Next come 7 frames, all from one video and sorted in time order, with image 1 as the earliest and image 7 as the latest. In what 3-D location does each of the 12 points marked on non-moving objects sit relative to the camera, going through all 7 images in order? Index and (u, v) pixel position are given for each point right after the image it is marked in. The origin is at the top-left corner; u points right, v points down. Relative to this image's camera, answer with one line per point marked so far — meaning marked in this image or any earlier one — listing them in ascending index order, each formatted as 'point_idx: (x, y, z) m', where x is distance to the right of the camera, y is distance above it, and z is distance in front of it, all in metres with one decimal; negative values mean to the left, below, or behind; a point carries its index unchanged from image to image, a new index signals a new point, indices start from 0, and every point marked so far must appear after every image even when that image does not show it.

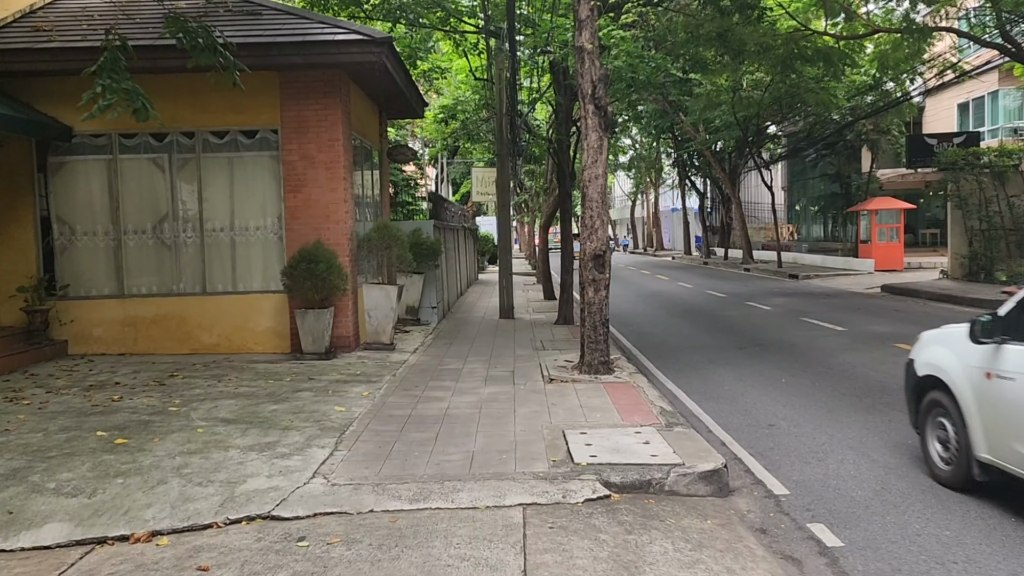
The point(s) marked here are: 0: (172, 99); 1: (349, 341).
0: (-4.5, +2.5, +10.6) m
1: (-2.2, -0.7, +10.7) m
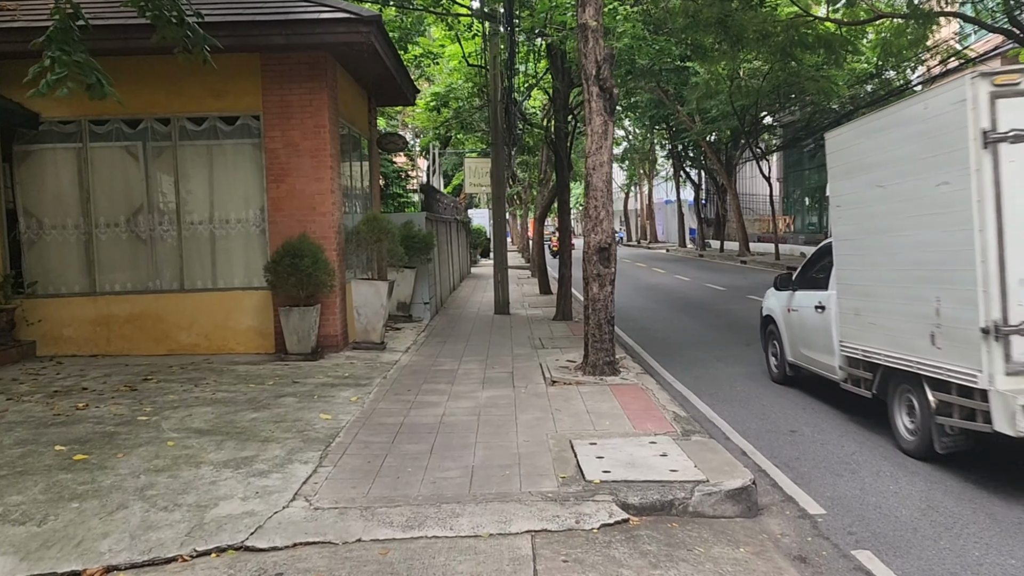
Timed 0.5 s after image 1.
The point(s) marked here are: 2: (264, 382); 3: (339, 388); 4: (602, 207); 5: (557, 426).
0: (-4.5, +2.5, +9.9) m
1: (-2.2, -0.7, +10.1) m
2: (-2.6, -1.0, +8.3) m
3: (-1.7, -1.0, +8.1) m
4: (+0.9, +0.9, +8.4) m
5: (+0.4, -1.1, +6.4) m
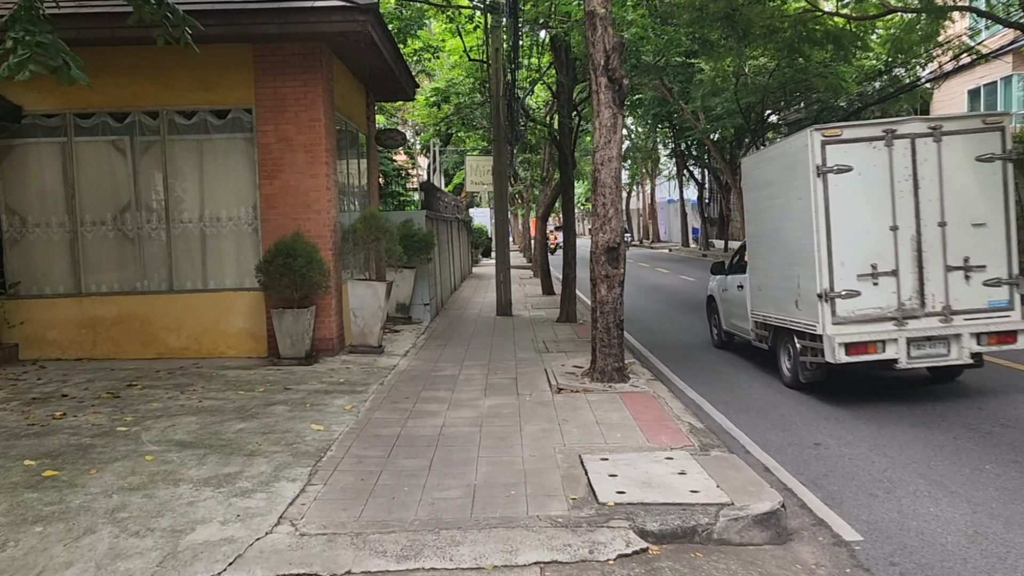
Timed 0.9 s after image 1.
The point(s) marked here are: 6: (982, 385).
0: (-4.5, +2.5, +9.5) m
1: (-2.2, -0.7, +9.7) m
2: (-2.5, -1.0, +7.9) m
3: (-1.7, -1.0, +7.6) m
4: (+1.0, +0.8, +7.9) m
5: (+0.4, -1.1, +6.0) m
6: (+4.7, -1.0, +8.1) m
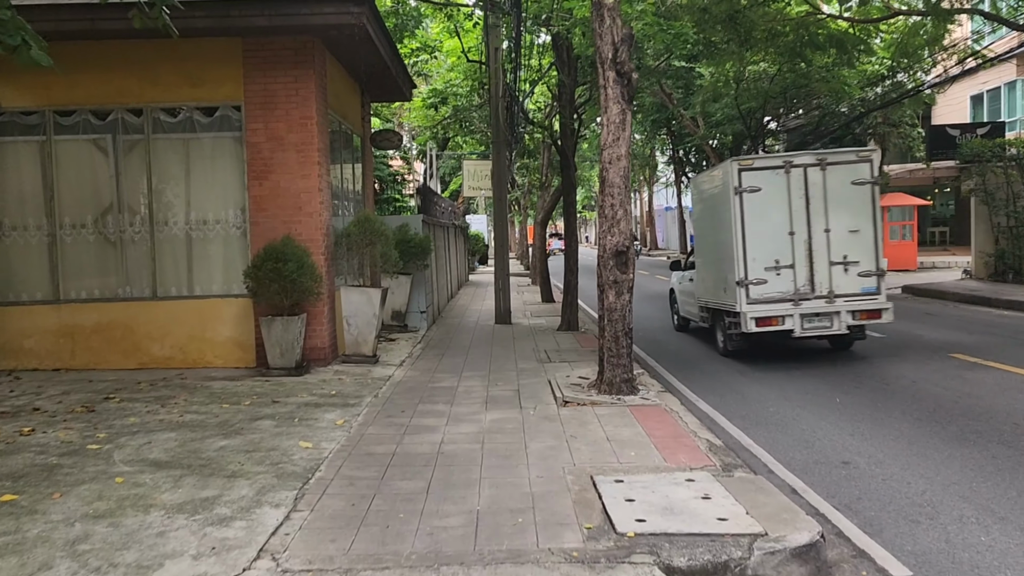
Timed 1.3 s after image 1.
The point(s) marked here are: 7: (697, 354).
0: (-4.5, +2.5, +9.0) m
1: (-2.2, -0.8, +9.2) m
2: (-2.5, -1.1, +7.4) m
3: (-1.7, -1.1, +7.2) m
4: (+1.0, +0.8, +7.5) m
5: (+0.4, -1.2, +5.5) m
6: (+4.7, -1.0, +7.6) m
7: (+2.6, -0.9, +11.4) m
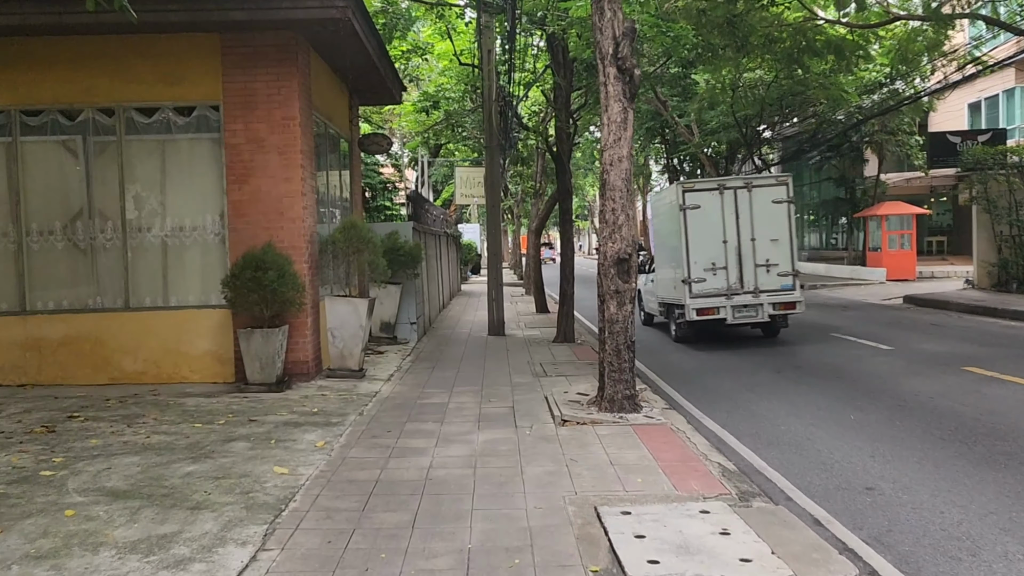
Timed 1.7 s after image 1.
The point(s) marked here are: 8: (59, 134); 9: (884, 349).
0: (-4.5, +2.4, +8.5) m
1: (-2.2, -0.9, +8.7) m
2: (-2.6, -1.1, +6.9) m
3: (-1.7, -1.2, +6.6) m
4: (+1.0, +0.7, +7.0) m
5: (+0.4, -1.2, +5.0) m
6: (+4.7, -1.1, +7.2) m
7: (+2.5, -1.1, +10.9) m
8: (-4.9, +1.7, +8.7) m
9: (+5.4, -0.9, +11.6) m
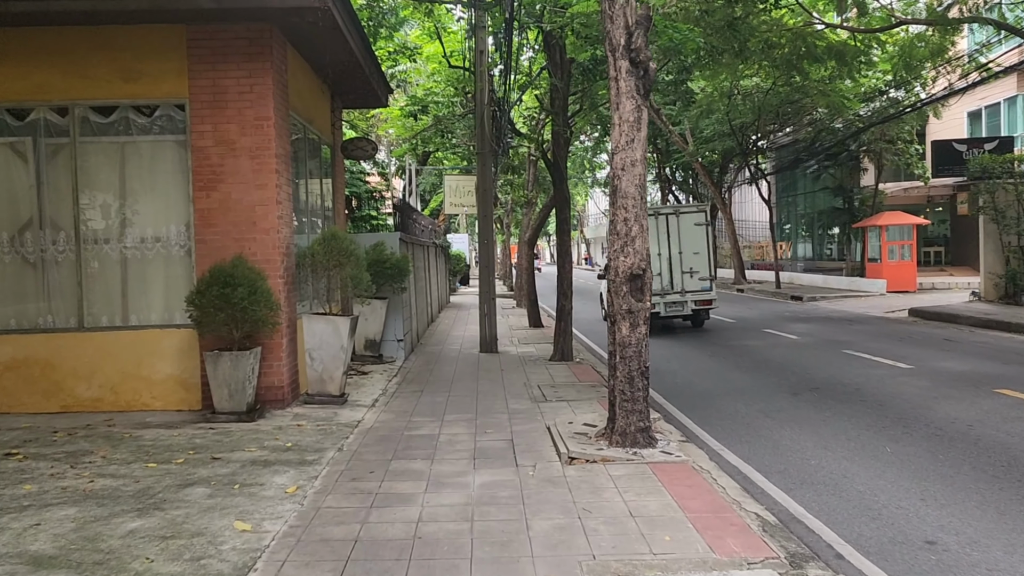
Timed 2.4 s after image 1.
0: (-4.6, +2.2, +7.7) m
1: (-2.3, -1.0, +7.9) m
2: (-2.6, -1.3, +6.1) m
3: (-1.7, -1.3, +5.8) m
4: (+0.9, +0.5, +6.2) m
5: (+0.4, -1.4, +4.2) m
6: (+4.7, -1.3, +6.4) m
7: (+2.5, -1.3, +10.1) m
8: (-4.9, +1.5, +7.8) m
9: (+5.3, -1.1, +10.9) m
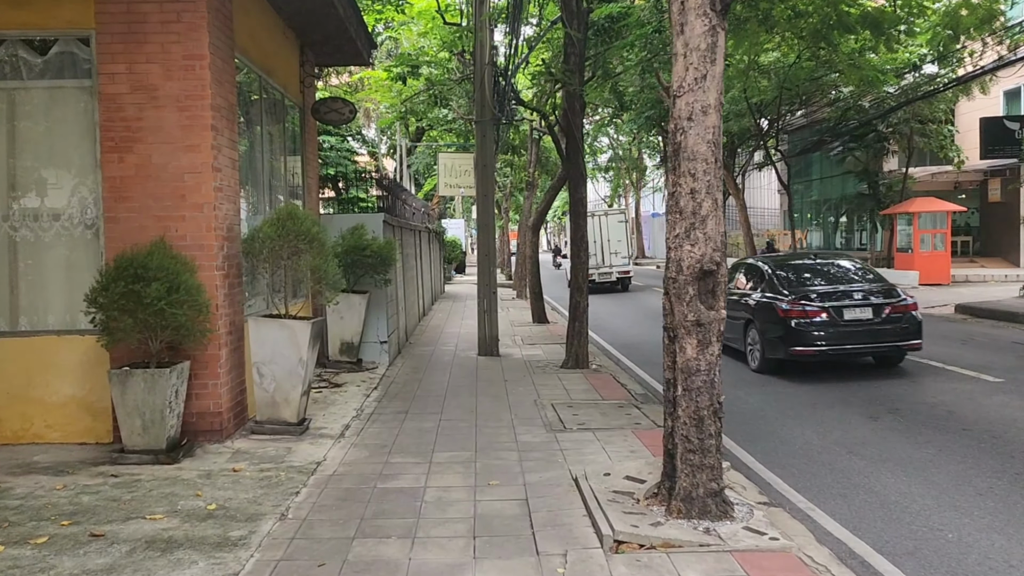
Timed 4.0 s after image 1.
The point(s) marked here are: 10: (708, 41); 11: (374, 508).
0: (-4.5, +2.2, +5.7) m
1: (-2.2, -1.0, +6.0) m
2: (-2.5, -1.3, +4.2) m
3: (-1.6, -1.3, +3.9) m
4: (+1.1, +0.5, +4.3) m
5: (+0.5, -1.4, +2.4) m
6: (+4.8, -1.3, +4.6) m
7: (+2.5, -1.2, +8.3) m
8: (-4.8, +1.6, +5.9) m
9: (+5.4, -1.0, +9.0) m
10: (+1.1, +1.3, +4.3) m
11: (-0.8, -1.3, +4.6) m
